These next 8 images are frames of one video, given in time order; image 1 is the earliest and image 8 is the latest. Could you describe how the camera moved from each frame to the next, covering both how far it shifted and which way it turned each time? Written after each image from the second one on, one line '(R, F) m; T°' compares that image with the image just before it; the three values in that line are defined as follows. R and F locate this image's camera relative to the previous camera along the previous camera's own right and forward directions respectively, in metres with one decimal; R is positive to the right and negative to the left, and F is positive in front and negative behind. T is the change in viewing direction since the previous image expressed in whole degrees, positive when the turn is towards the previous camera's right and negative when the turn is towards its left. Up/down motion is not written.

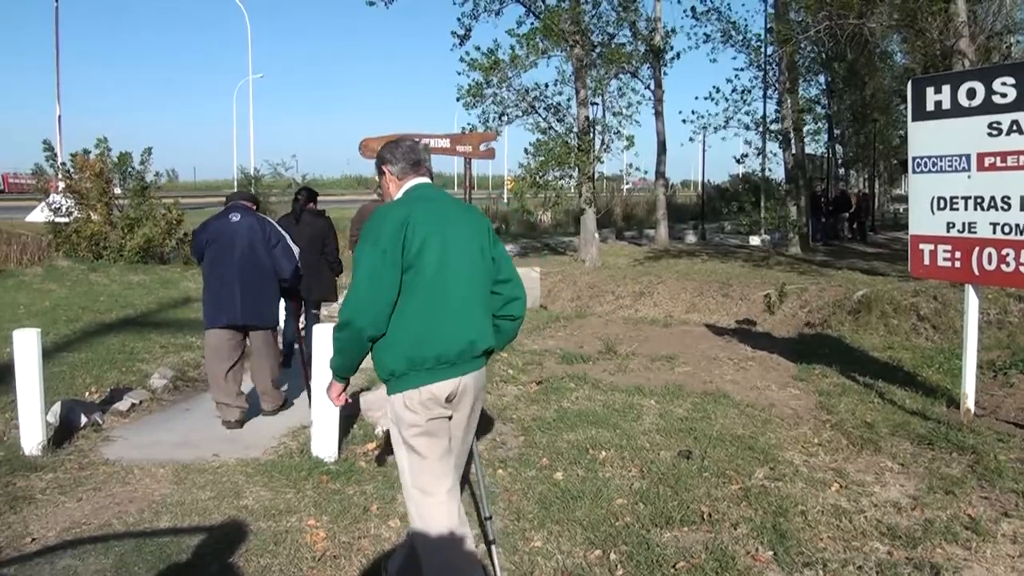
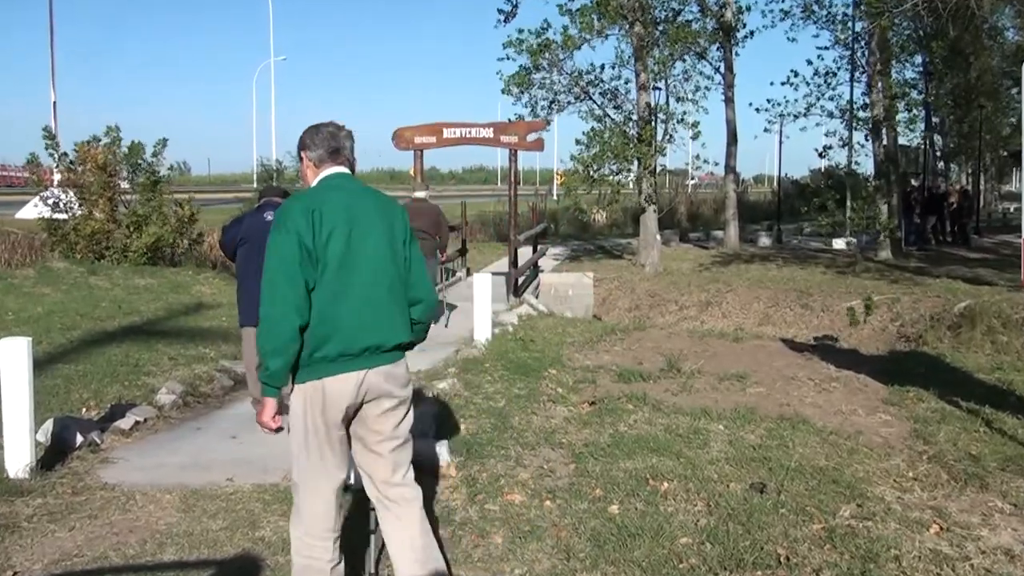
(0.0, +1.2) m; -3°
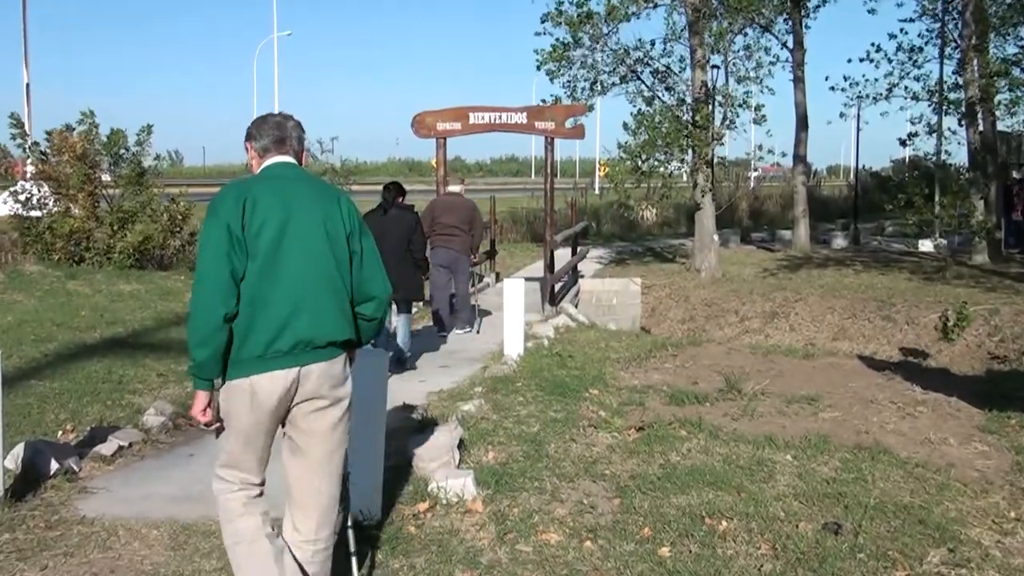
(0.0, +1.1) m; -2°
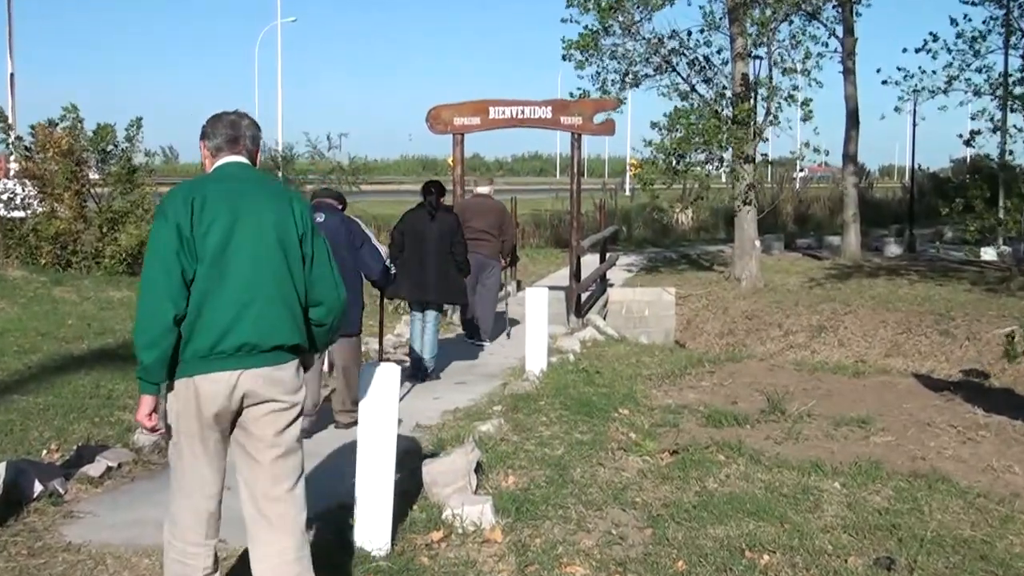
(0.0, +0.6) m; -1°
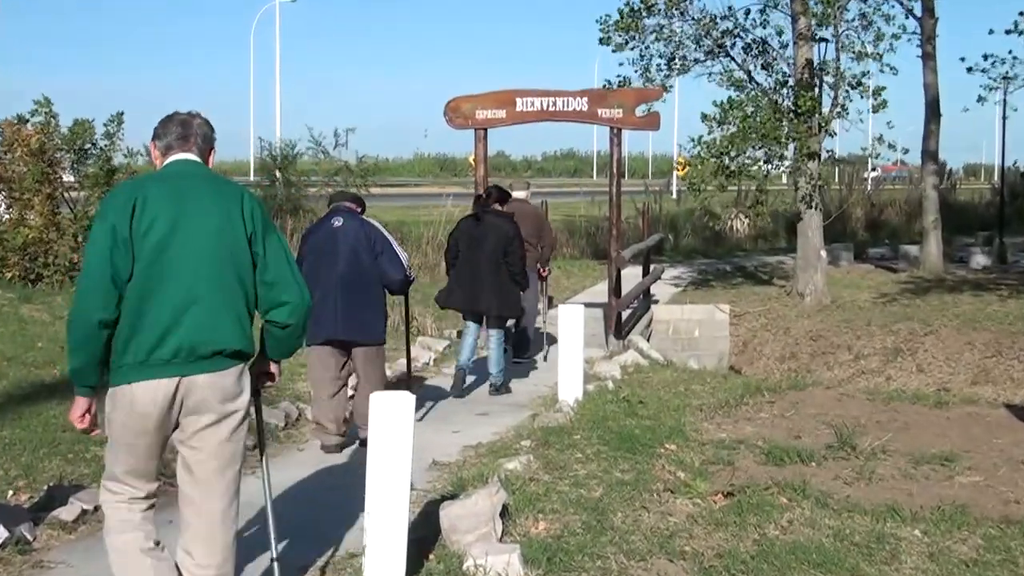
(-0.1, +0.9) m; -1°
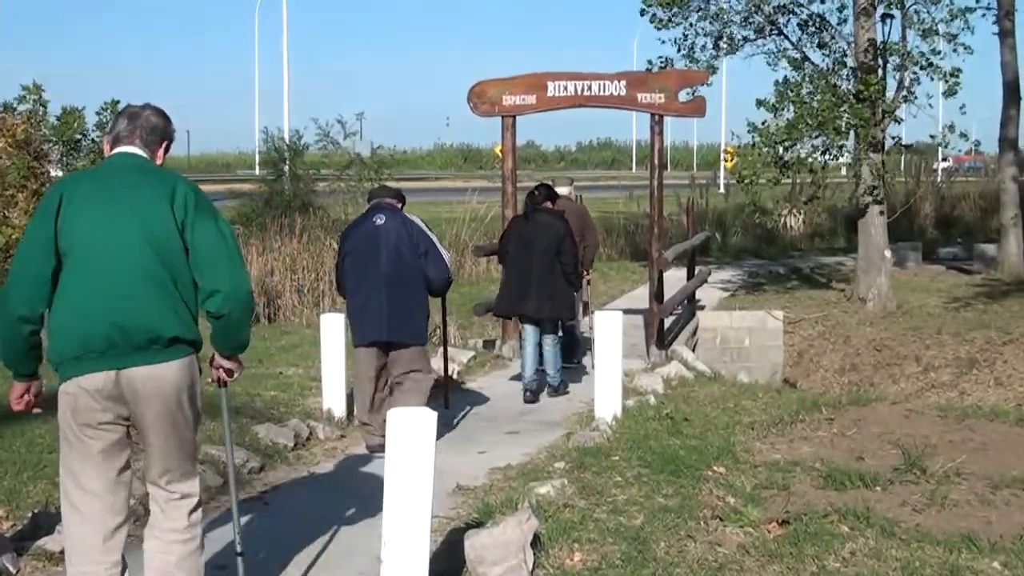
(-0.1, +0.6) m; -1°
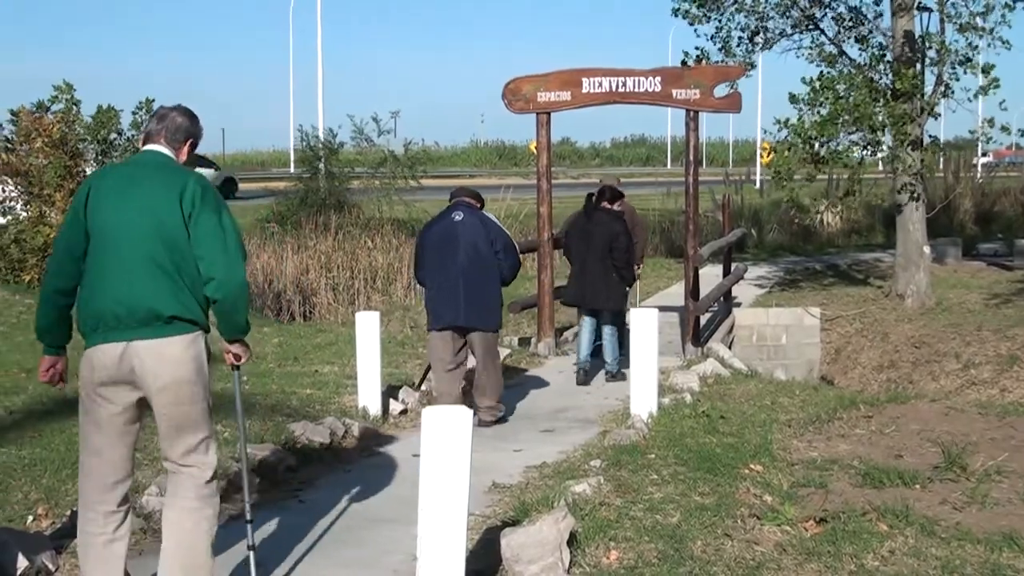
(0.0, 0.0) m; -1°
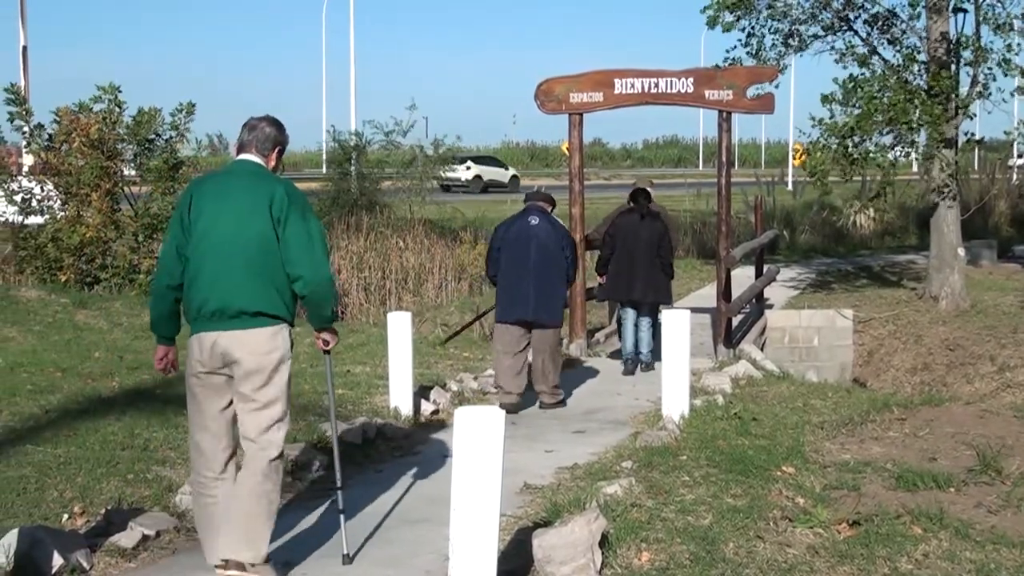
(0.0, 0.0) m; -1°
